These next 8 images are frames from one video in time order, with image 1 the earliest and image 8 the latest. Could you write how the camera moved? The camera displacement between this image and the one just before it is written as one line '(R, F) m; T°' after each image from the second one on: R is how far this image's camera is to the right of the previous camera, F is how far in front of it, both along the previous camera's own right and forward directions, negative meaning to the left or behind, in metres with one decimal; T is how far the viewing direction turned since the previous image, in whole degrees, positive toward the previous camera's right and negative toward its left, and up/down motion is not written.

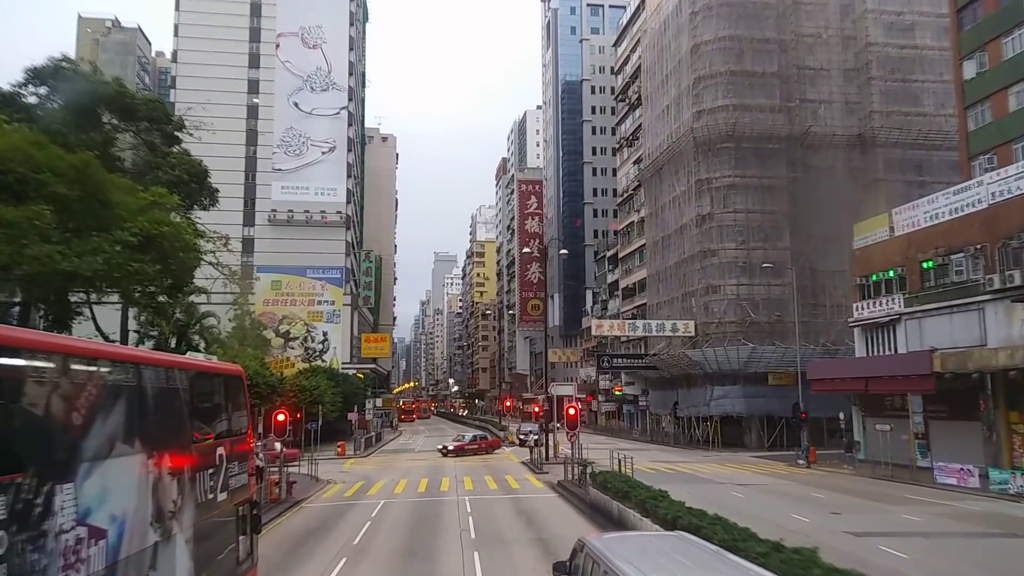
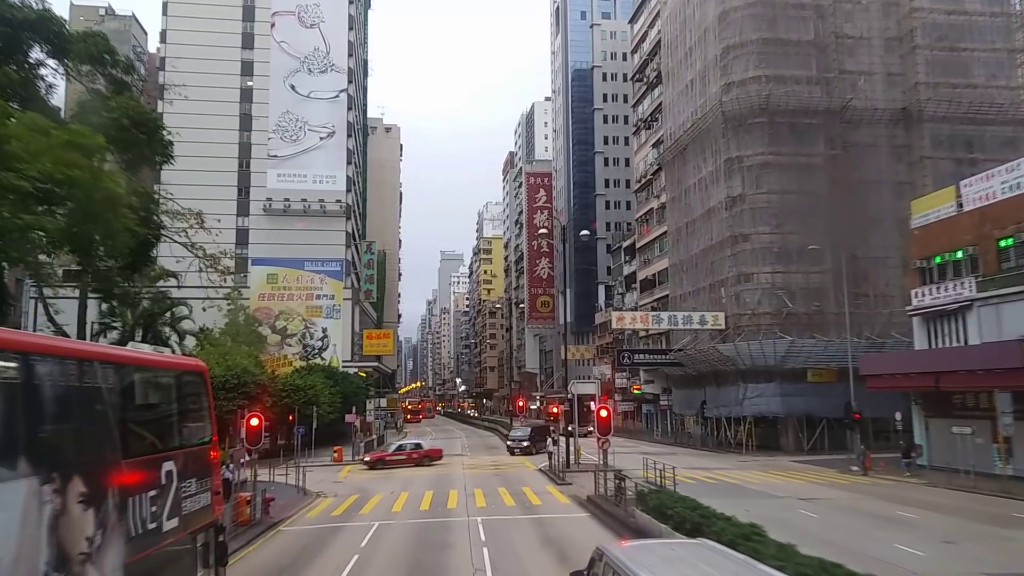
(-0.4, +4.4) m; 0°
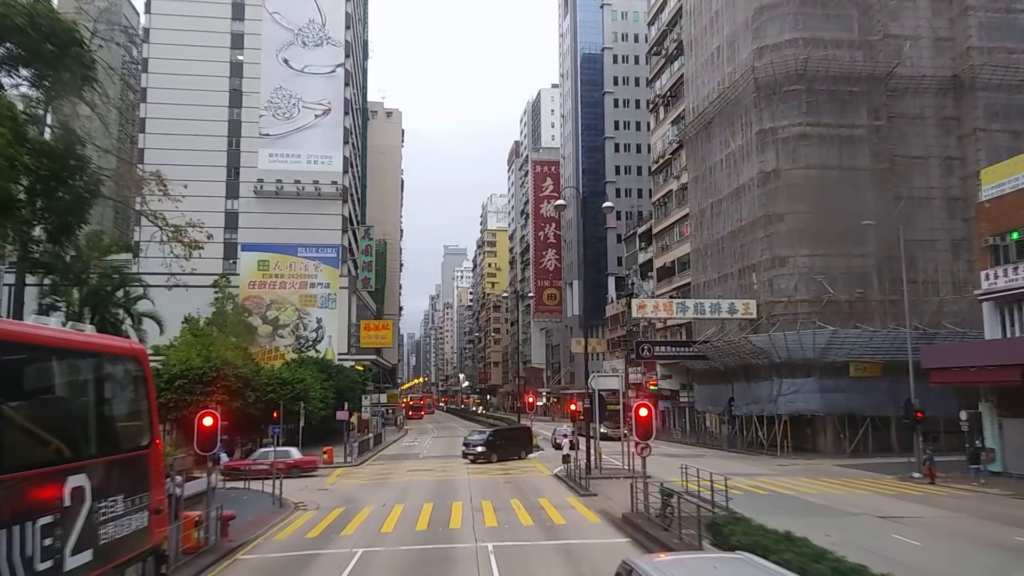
(-0.4, +4.4) m; 0°
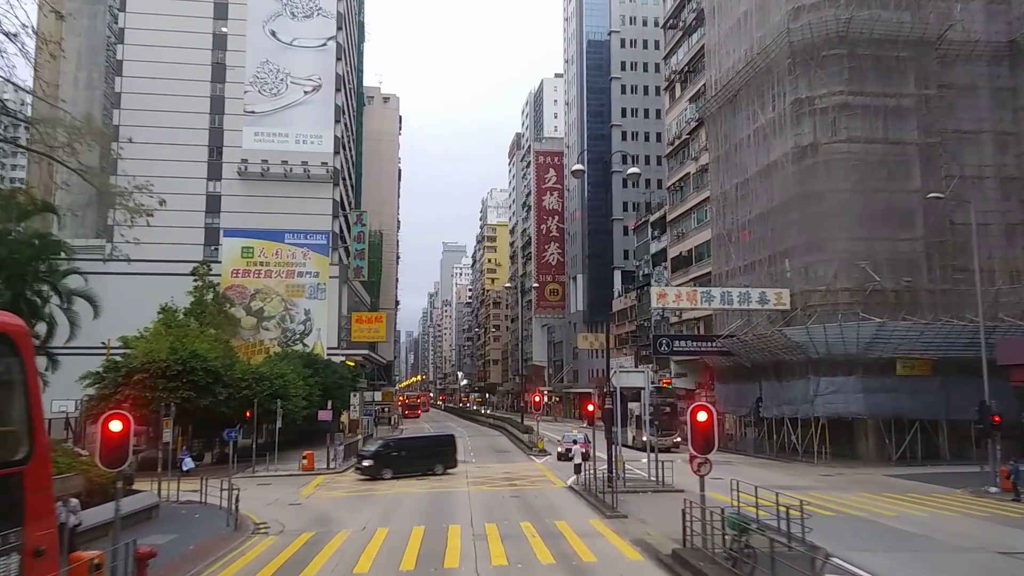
(-0.3, +4.5) m; 0°
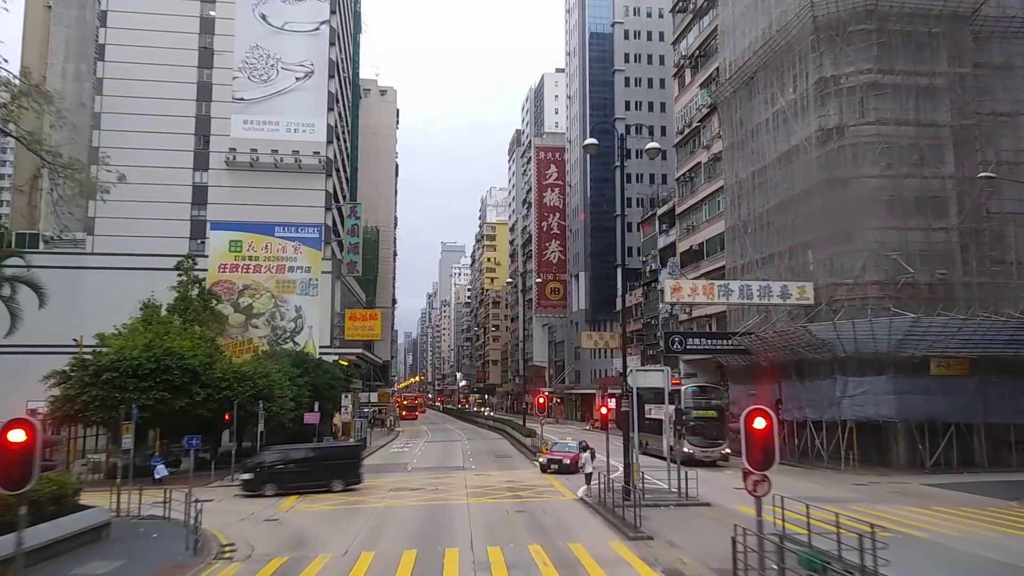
(-0.2, +2.7) m; 0°
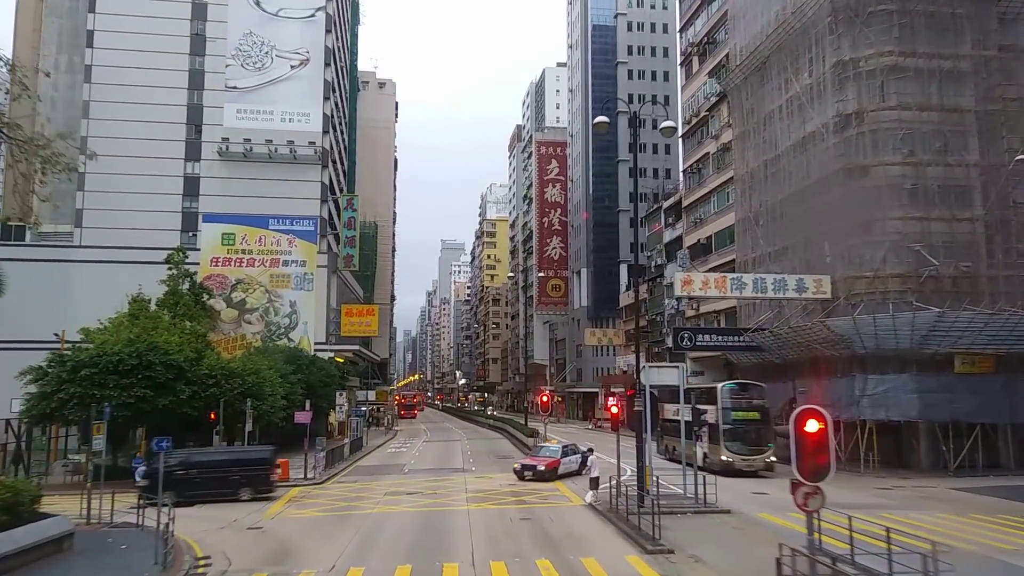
(-0.1, +1.7) m; 0°
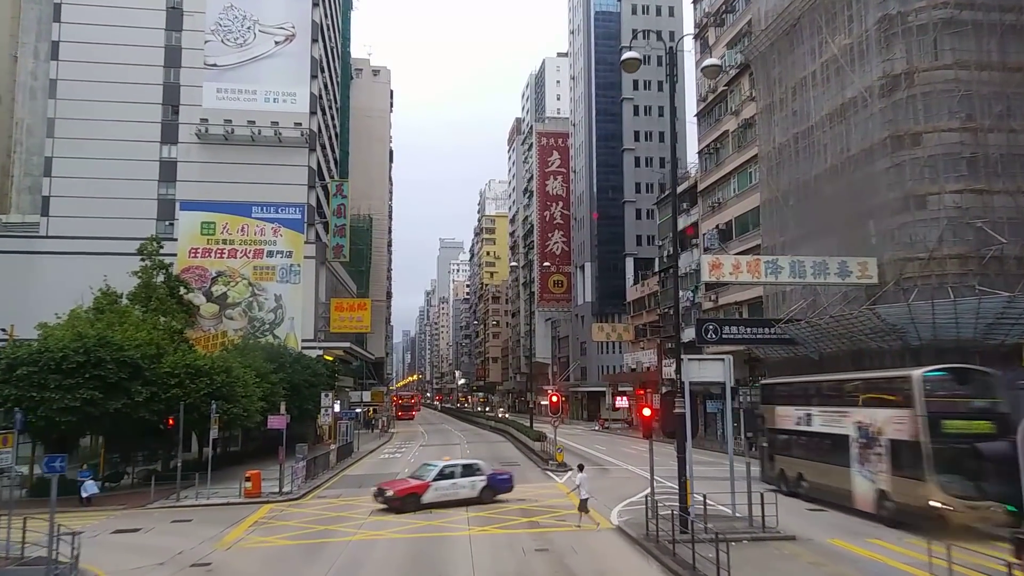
(-0.2, +4.0) m; 0°
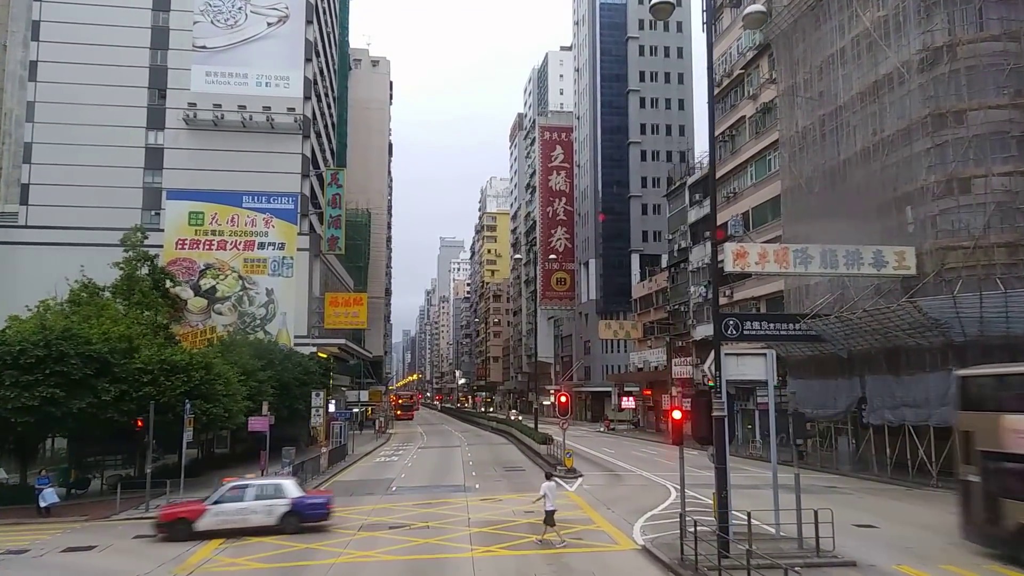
(-0.2, +2.4) m; 0°
